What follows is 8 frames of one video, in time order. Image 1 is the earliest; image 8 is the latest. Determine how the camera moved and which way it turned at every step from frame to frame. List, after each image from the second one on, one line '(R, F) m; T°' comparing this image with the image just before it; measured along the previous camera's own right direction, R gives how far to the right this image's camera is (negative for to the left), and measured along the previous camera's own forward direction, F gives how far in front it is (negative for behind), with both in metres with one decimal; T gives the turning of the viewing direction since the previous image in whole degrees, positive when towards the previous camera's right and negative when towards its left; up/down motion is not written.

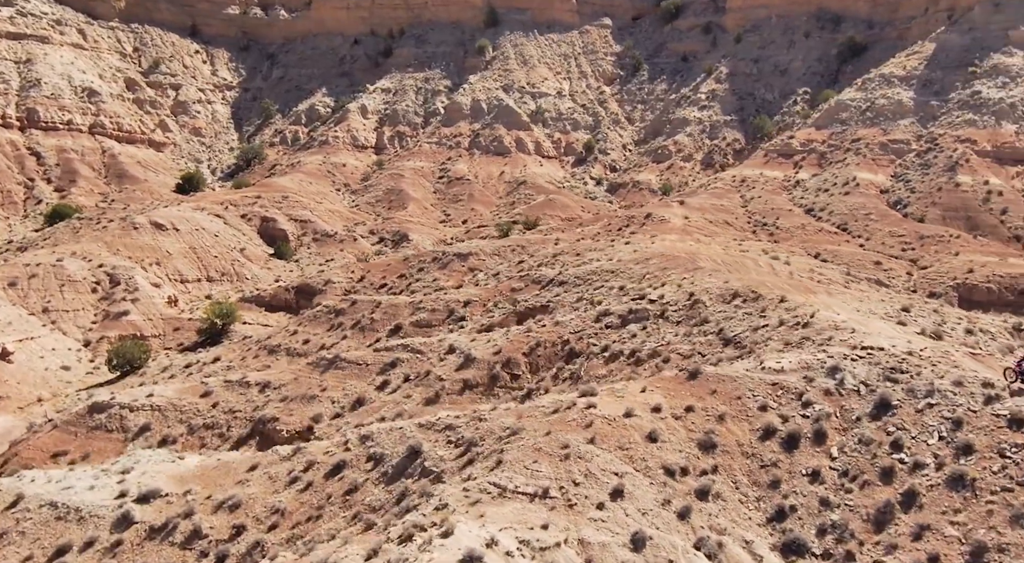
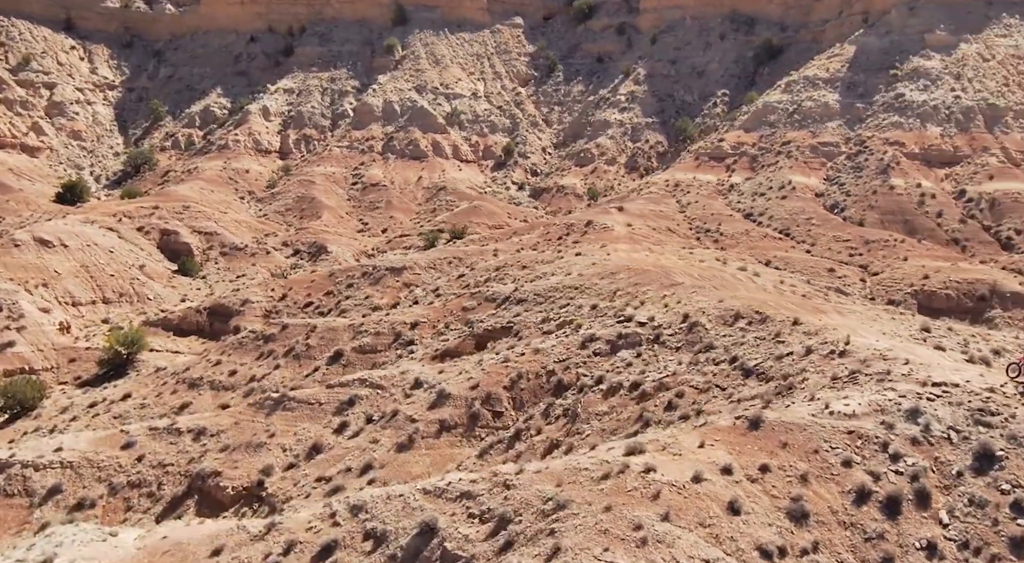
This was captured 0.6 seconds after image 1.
(-2.9, +5.7) m; +5°
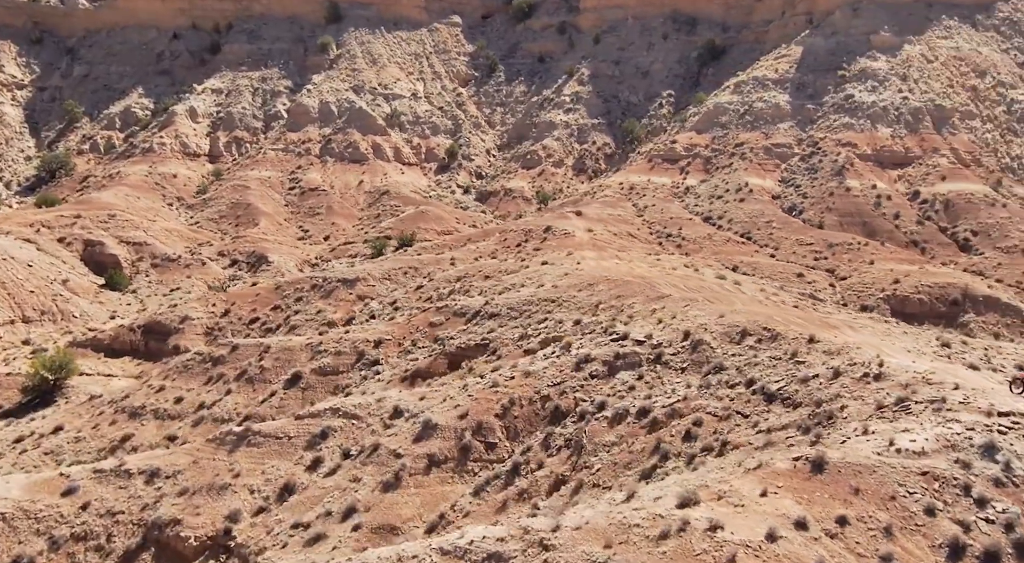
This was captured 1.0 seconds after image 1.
(-1.9, +3.6) m; +4°
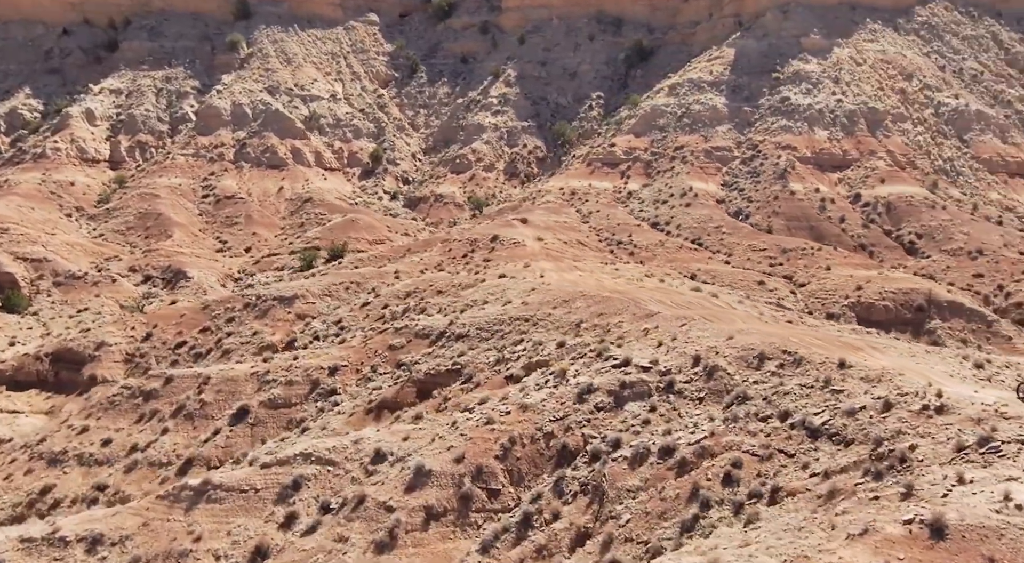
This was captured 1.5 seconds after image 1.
(-2.4, +4.1) m; +5°
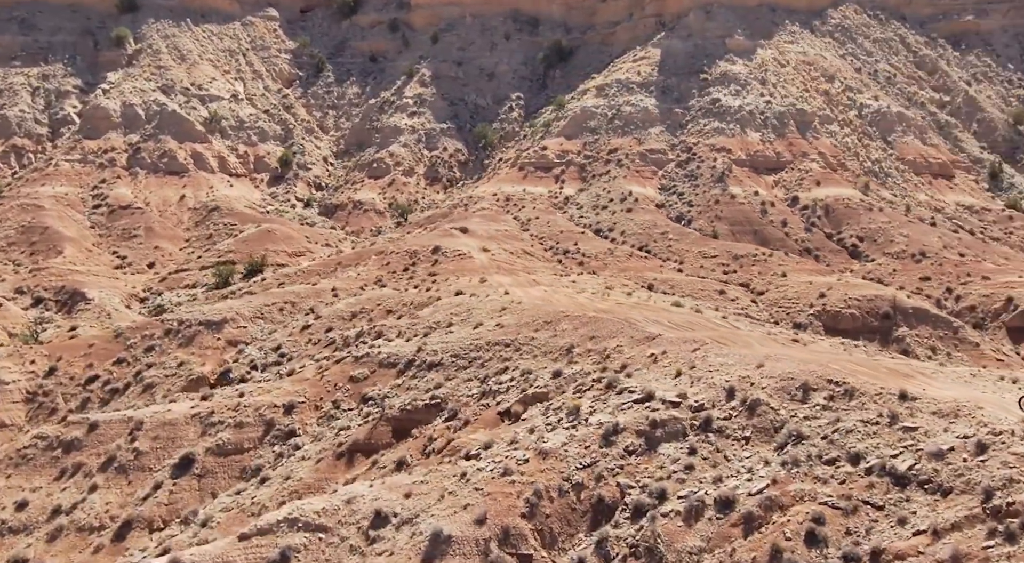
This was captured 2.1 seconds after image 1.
(-2.9, +4.5) m; +6°
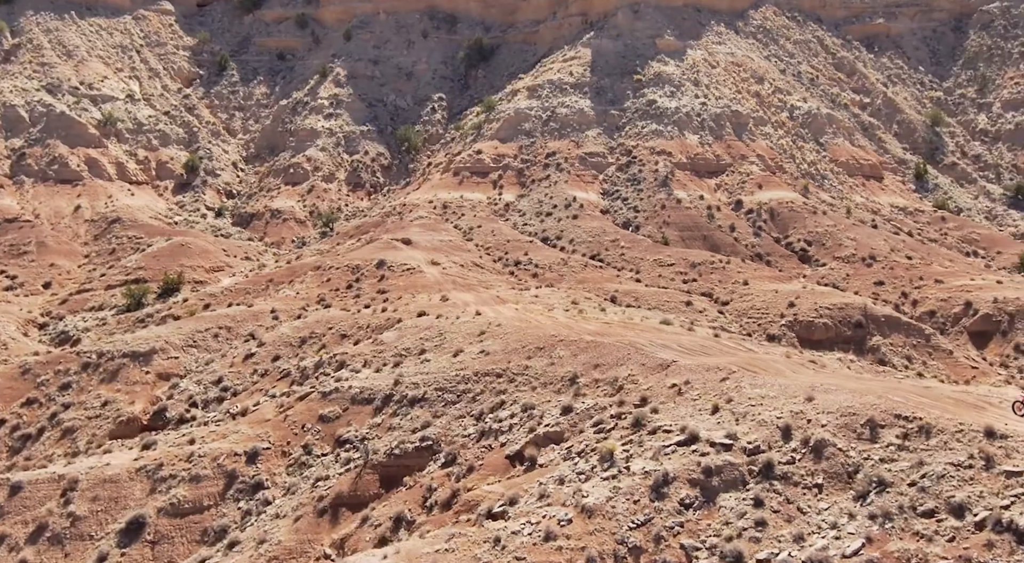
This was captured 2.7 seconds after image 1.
(-2.7, +4.1) m; +5°
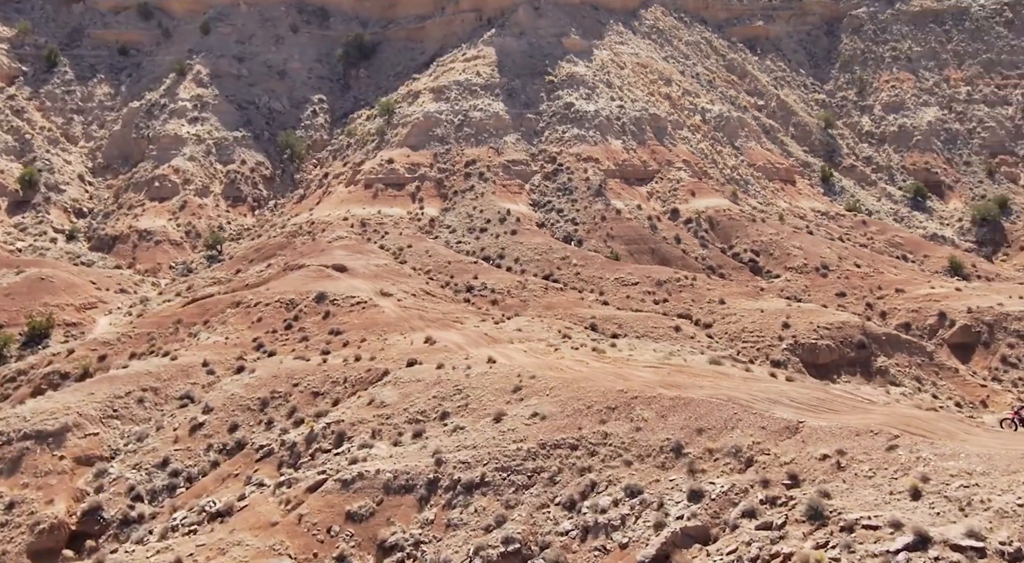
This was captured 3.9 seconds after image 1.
(-5.2, +7.2) m; +9°
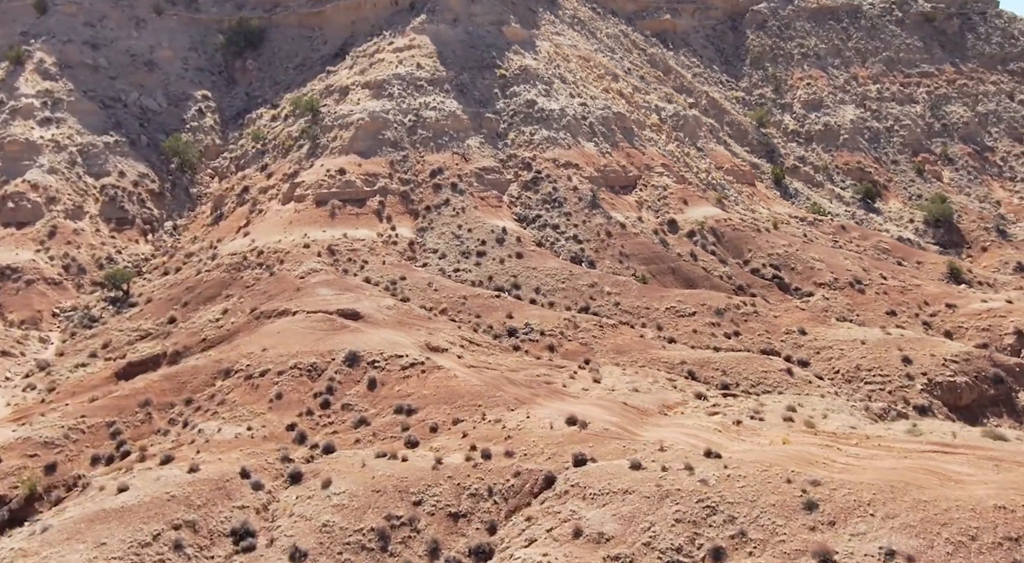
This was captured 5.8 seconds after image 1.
(-7.0, +10.2) m; +10°
